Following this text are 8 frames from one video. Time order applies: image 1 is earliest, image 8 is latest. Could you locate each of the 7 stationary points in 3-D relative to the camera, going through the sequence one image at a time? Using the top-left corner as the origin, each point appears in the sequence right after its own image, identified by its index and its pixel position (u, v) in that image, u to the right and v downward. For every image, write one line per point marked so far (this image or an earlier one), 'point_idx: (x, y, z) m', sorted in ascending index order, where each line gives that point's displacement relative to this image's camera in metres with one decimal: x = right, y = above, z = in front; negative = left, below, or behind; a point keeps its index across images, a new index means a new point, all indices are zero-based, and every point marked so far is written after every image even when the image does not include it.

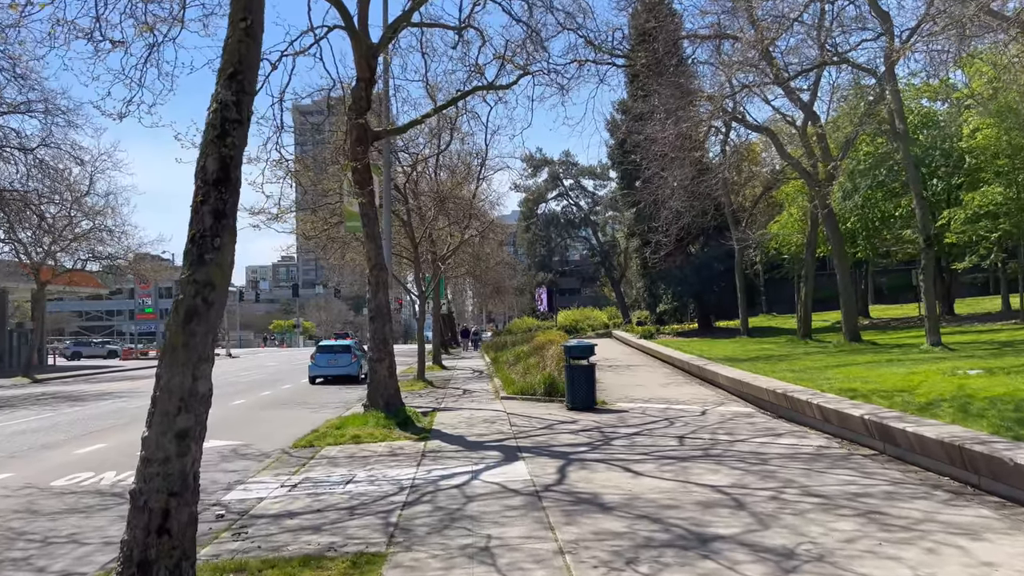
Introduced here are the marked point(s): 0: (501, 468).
0: (-0.1, -1.7, +7.7) m
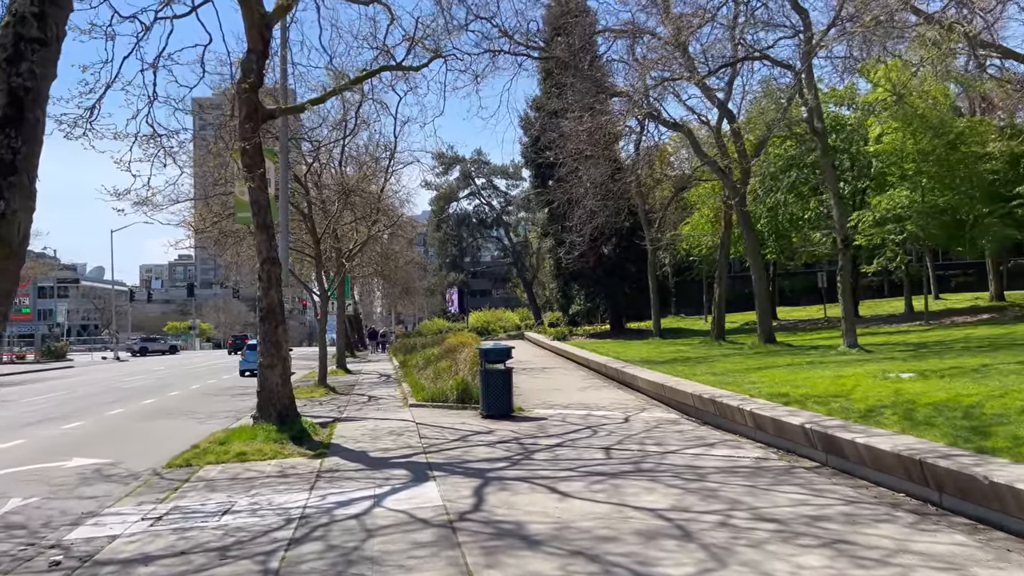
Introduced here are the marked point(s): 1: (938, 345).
0: (-0.8, -1.7, +6.7) m
1: (+7.7, -1.0, +14.9) m
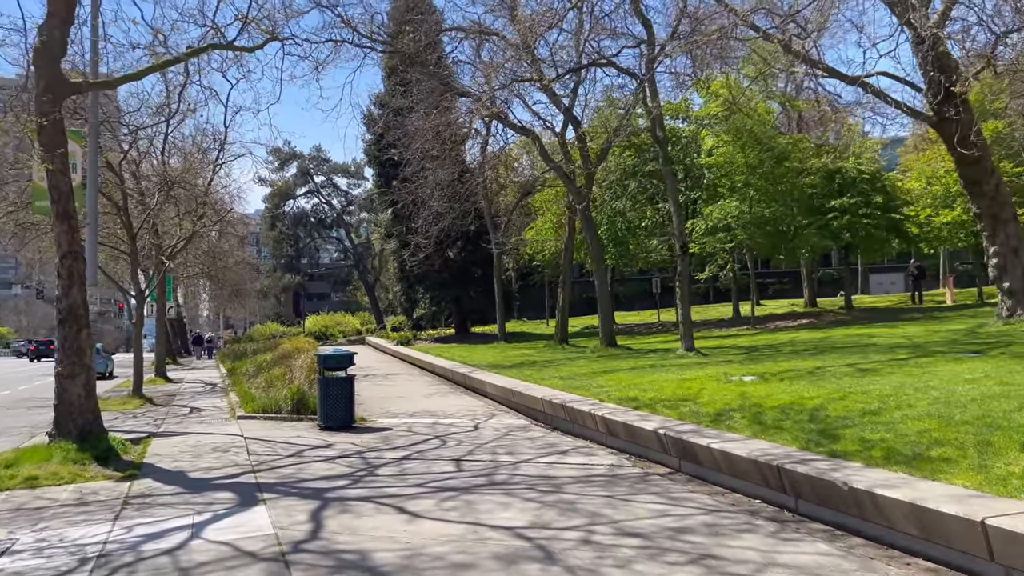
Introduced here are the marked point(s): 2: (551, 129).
0: (-2.0, -1.6, +5.9) m
1: (+4.9, -1.1, +15.6) m
2: (+0.9, +3.8, +19.9) m
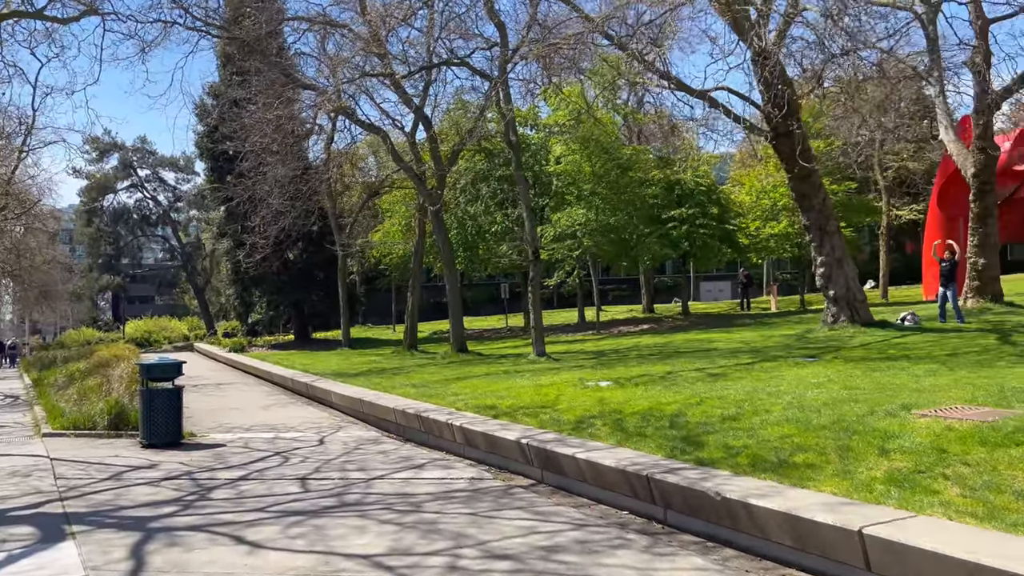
0: (-2.9, -1.6, +5.0) m
1: (+2.0, -1.3, +15.8) m
2: (-2.6, +3.7, +19.3) m
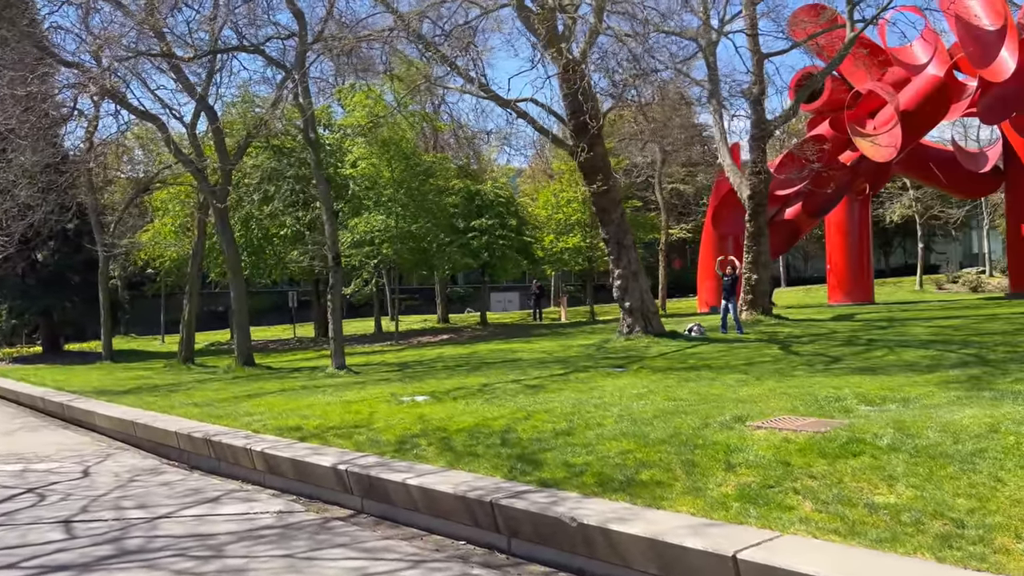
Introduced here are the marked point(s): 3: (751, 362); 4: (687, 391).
0: (-3.7, -1.6, +3.5) m
1: (-1.8, -1.4, +15.3) m
2: (-7.1, +3.6, +17.5) m
3: (+3.0, -0.9, +10.3) m
4: (+1.6, -1.0, +7.6) m
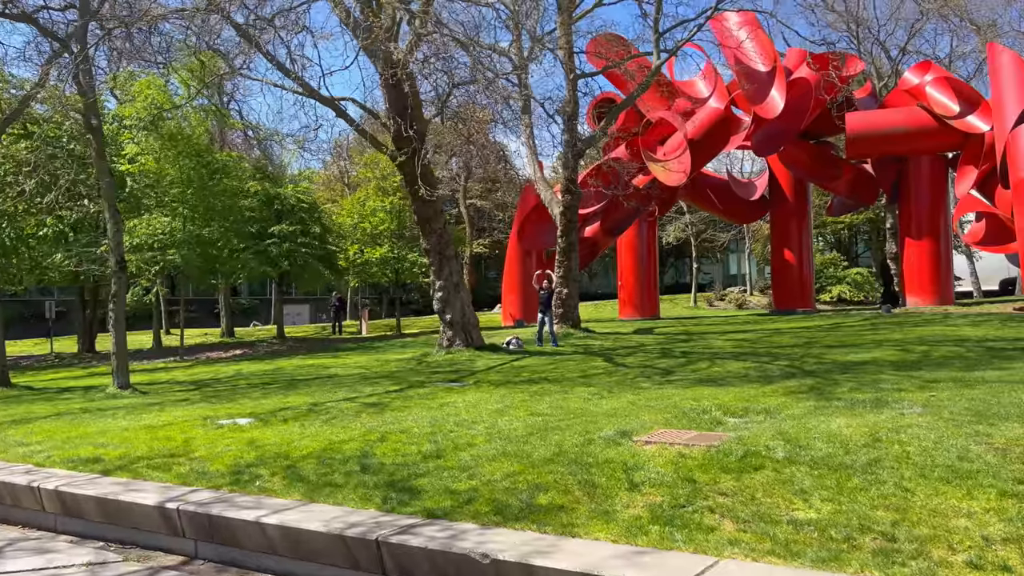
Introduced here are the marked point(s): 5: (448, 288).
0: (-3.8, -1.6, +2.0) m
1: (-5.0, -1.6, +13.8) m
2: (-10.6, +3.5, +14.7) m
3: (+0.9, -1.1, +10.3) m
4: (+0.3, -1.0, +7.3) m
5: (-1.2, 0.0, +15.1) m
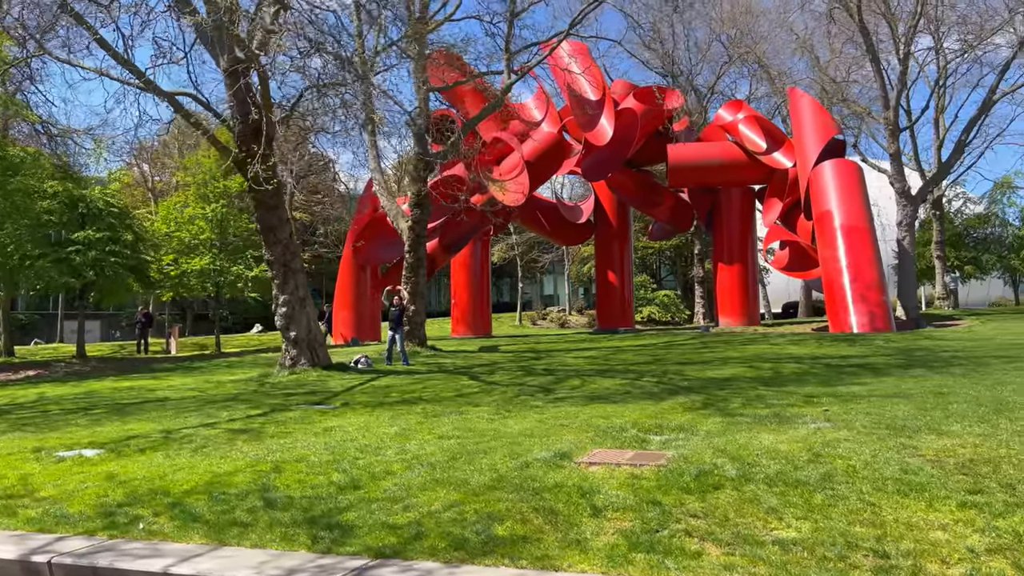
0: (-3.3, -1.5, +0.8) m
1: (-7.2, -1.7, +12.0) m
2: (-12.8, +3.4, +11.7) m
3: (-0.6, -1.3, +9.9) m
4: (-0.5, -1.2, +6.9) m
5: (-3.8, -0.3, +14.2) m
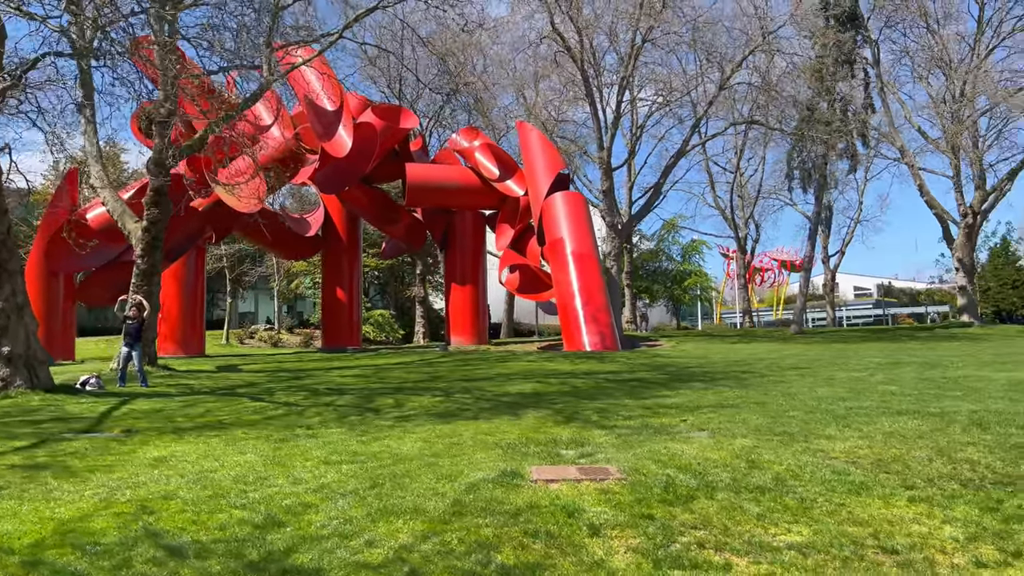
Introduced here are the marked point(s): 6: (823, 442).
0: (-1.7, -1.3, -0.6) m
1: (-9.5, -1.6, +8.4) m
2: (-14.4, +3.7, +6.1) m
3: (-2.6, -1.4, +8.9) m
4: (-1.4, -1.2, +6.1) m
5: (-7.1, -0.3, +11.7) m
6: (+2.2, -1.1, +5.8) m
